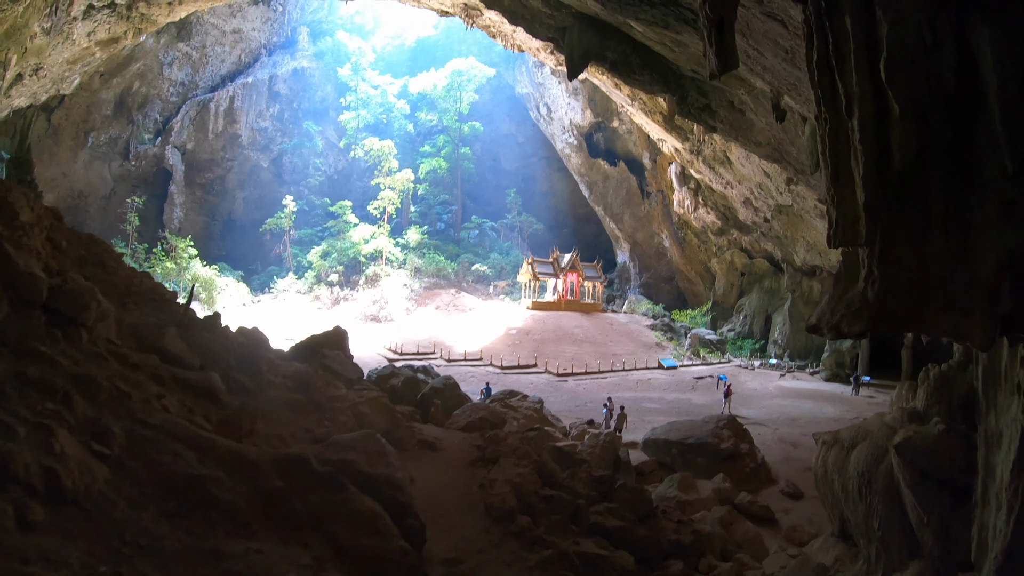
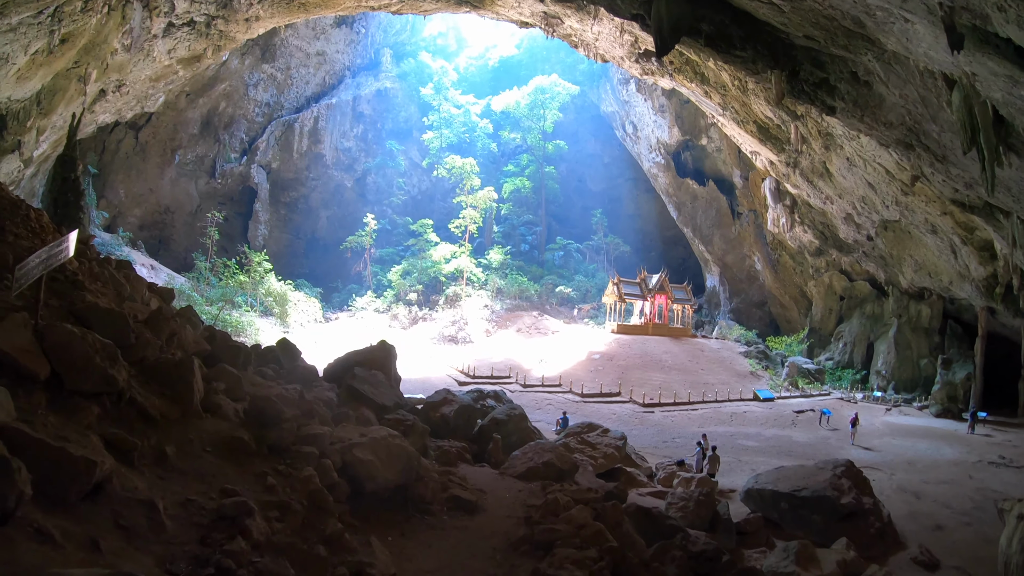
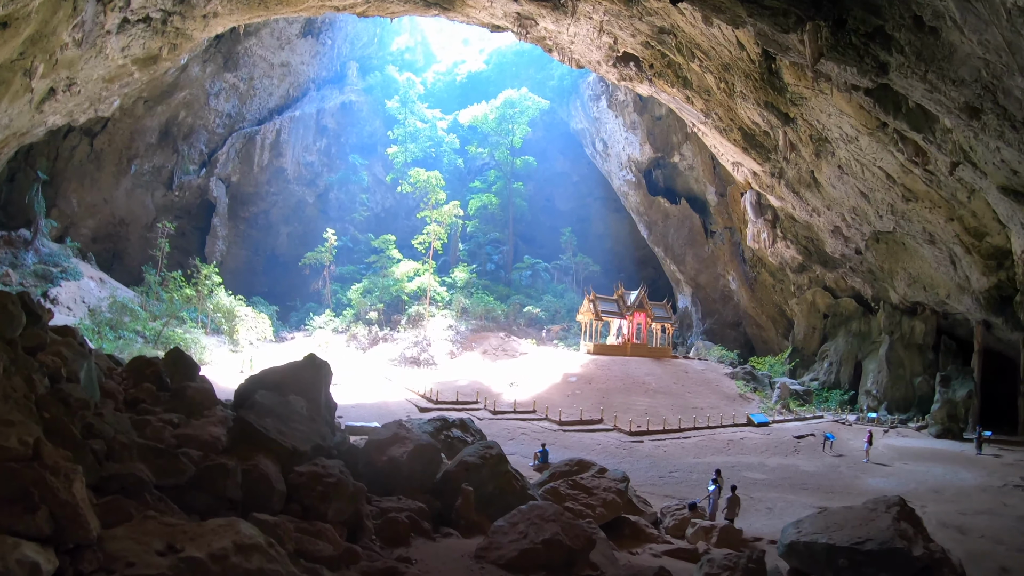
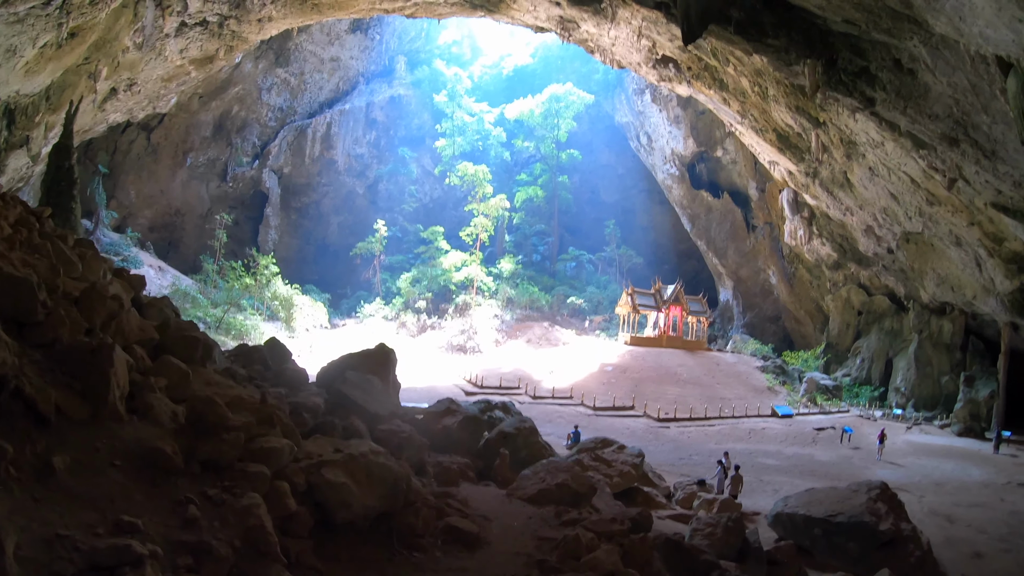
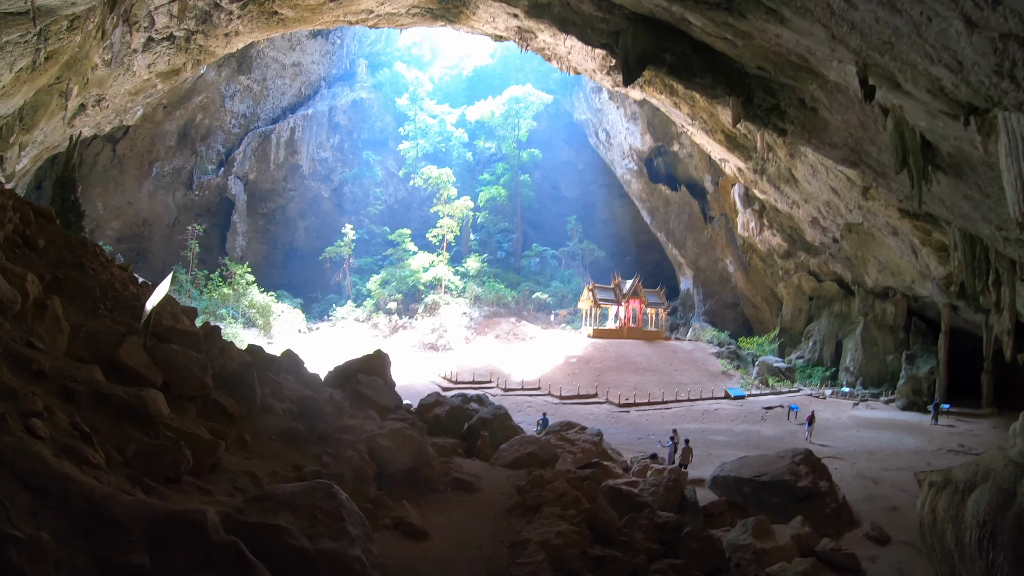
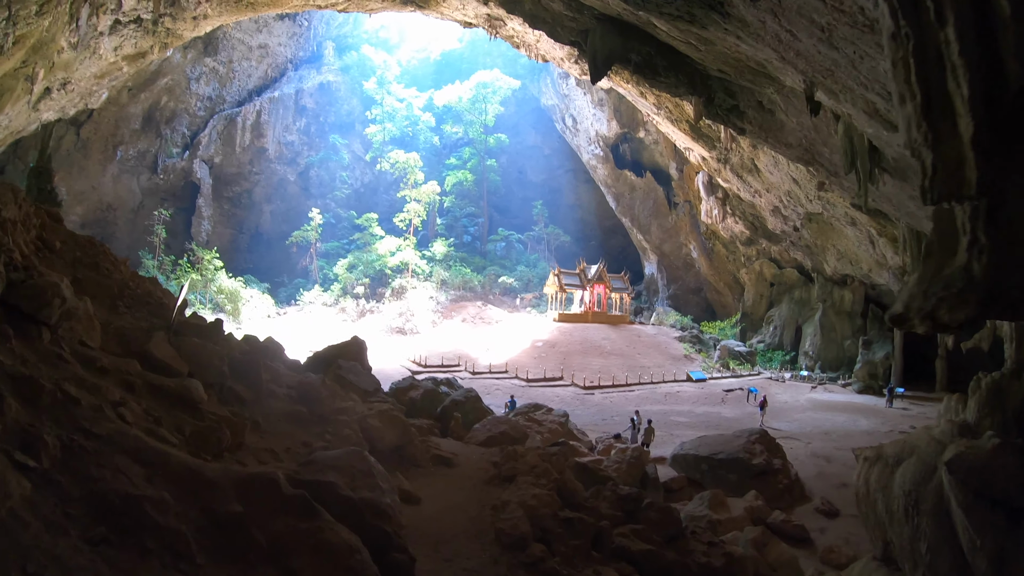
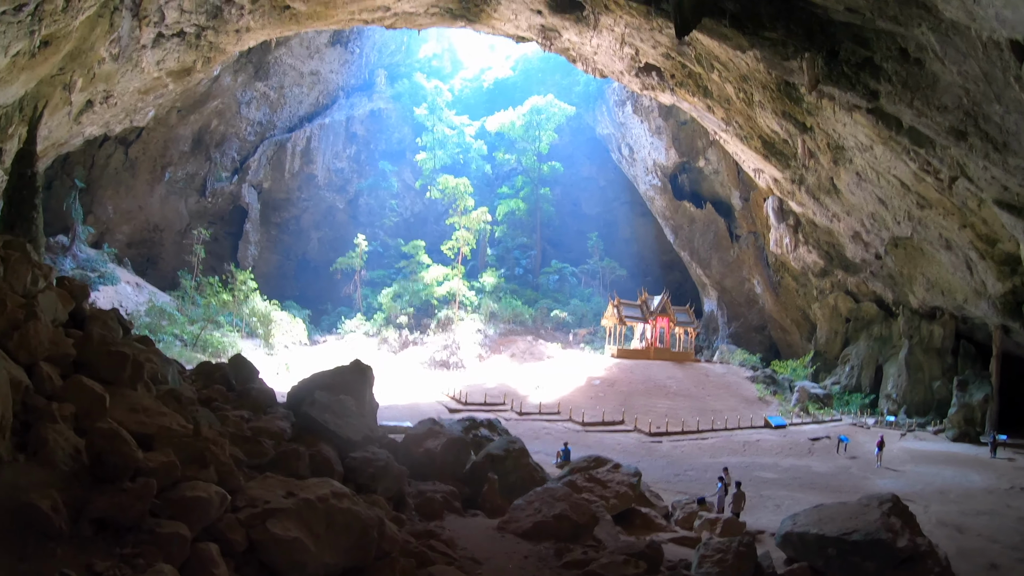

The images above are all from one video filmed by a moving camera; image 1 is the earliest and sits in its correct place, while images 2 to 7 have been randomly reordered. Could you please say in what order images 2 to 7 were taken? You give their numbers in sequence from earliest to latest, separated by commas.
6, 5, 2, 4, 7, 3
